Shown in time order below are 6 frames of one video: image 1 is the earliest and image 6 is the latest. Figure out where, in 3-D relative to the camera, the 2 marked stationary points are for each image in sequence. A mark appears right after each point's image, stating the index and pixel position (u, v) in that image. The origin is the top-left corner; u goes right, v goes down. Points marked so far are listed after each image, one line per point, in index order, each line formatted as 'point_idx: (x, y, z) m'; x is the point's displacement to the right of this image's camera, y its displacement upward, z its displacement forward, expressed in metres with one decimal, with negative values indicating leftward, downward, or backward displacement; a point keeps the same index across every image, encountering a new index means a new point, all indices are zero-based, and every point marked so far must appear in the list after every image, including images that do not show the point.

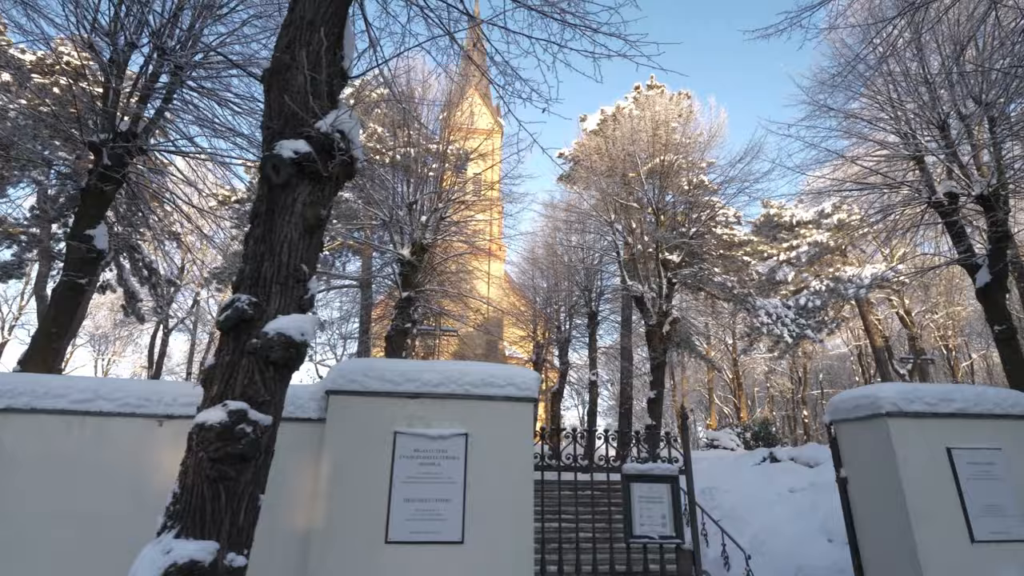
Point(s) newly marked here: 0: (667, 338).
0: (+3.5, -1.1, +13.8) m
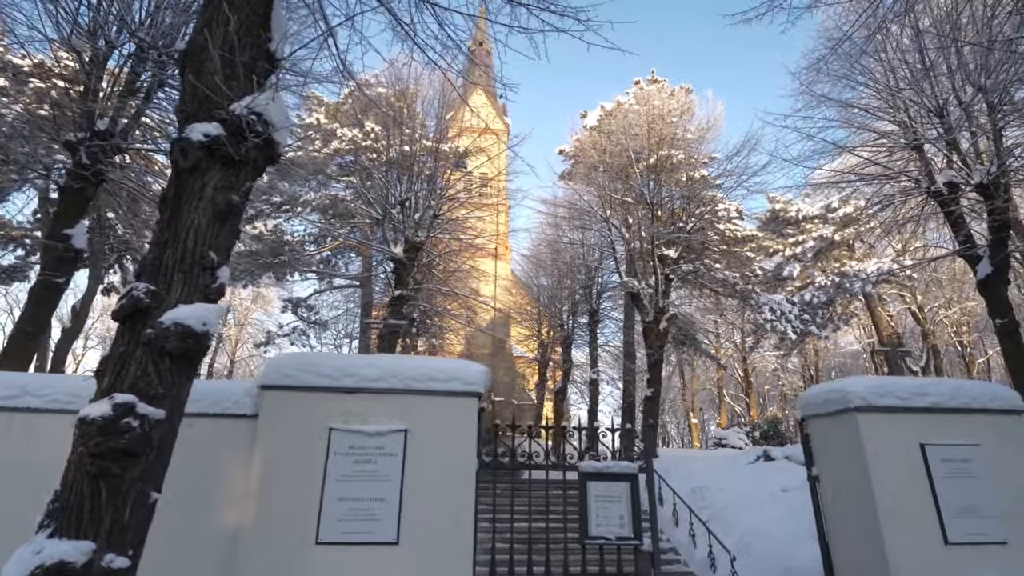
0: (+3.4, -1.0, +13.6) m
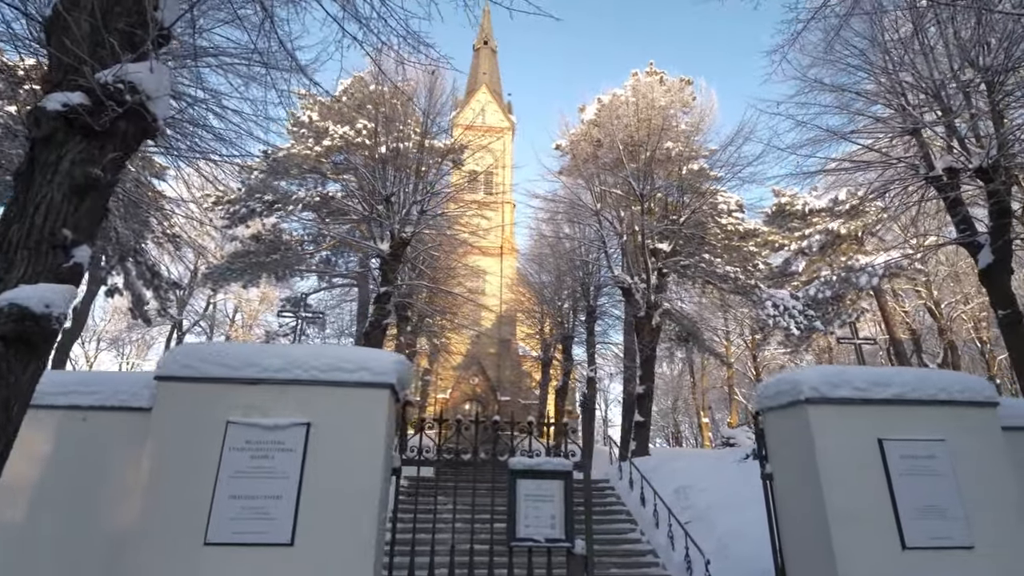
0: (+3.2, -0.9, +13.2) m
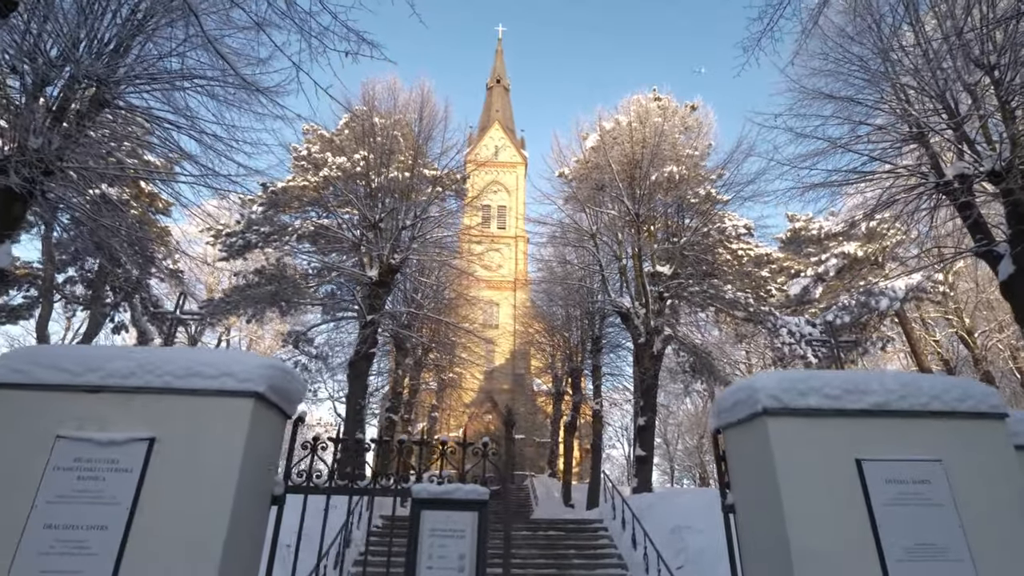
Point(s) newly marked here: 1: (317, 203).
0: (+3.1, -1.5, +12.5) m
1: (-4.6, +2.0, +14.1) m
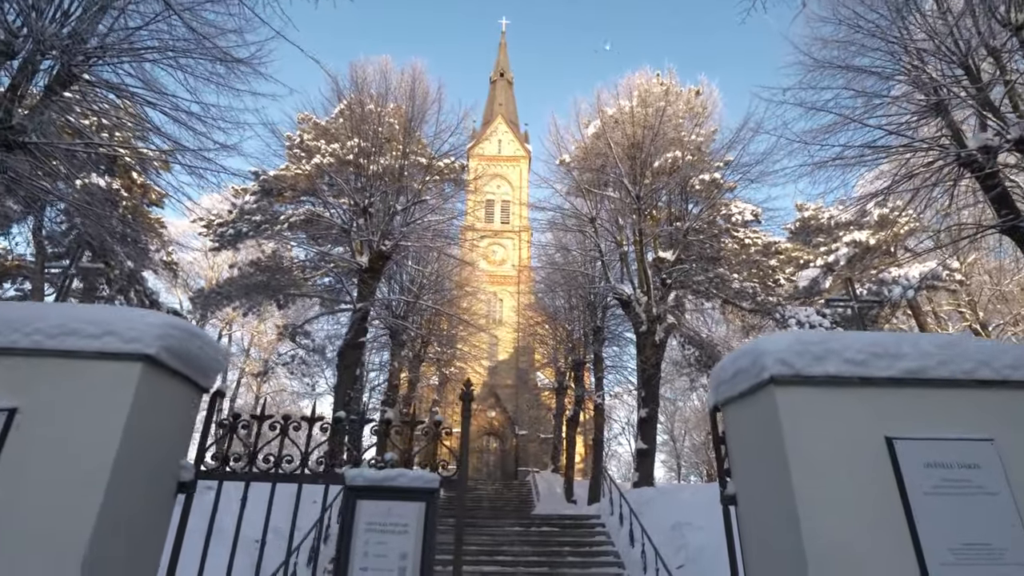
0: (+3.1, -1.2, +12.0) m
1: (-4.7, +2.3, +13.6) m
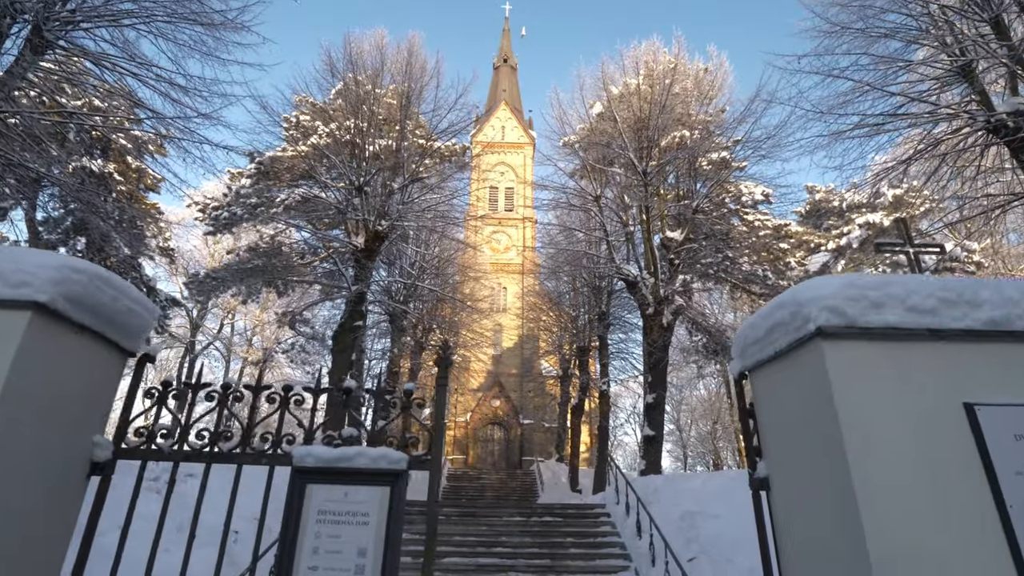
0: (+3.1, -0.8, +11.5) m
1: (-4.6, +2.6, +13.2) m
